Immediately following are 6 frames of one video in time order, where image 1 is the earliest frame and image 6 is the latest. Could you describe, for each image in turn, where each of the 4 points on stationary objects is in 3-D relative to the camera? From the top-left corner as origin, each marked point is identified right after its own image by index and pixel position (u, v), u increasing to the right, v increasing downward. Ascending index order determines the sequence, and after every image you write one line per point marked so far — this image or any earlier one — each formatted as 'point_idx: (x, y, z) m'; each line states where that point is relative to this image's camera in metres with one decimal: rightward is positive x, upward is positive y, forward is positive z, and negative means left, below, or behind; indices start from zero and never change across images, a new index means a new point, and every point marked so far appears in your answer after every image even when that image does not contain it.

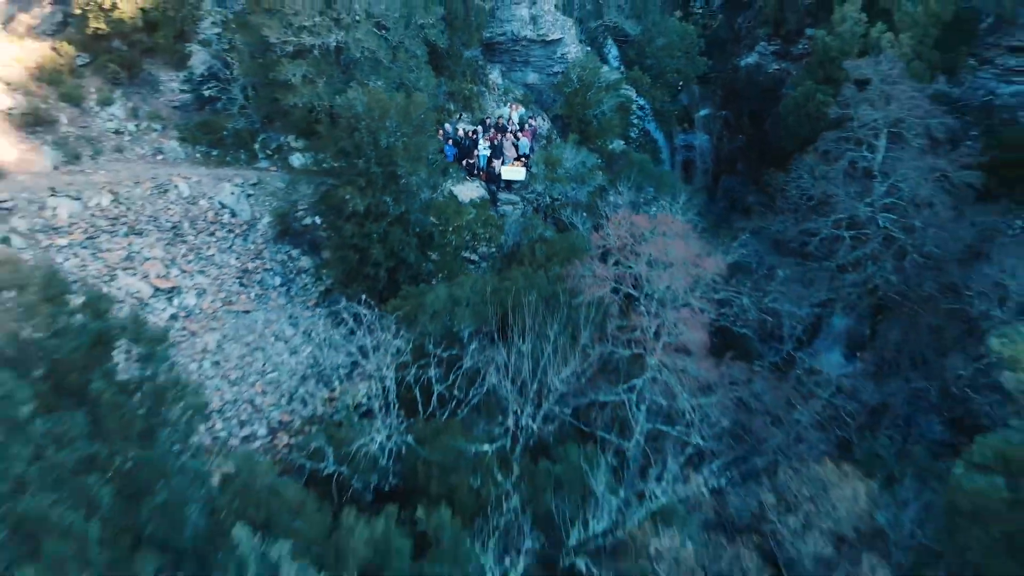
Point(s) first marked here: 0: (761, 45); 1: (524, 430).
0: (+3.7, +3.5, +16.4) m
1: (+0.1, -0.8, +7.1) m
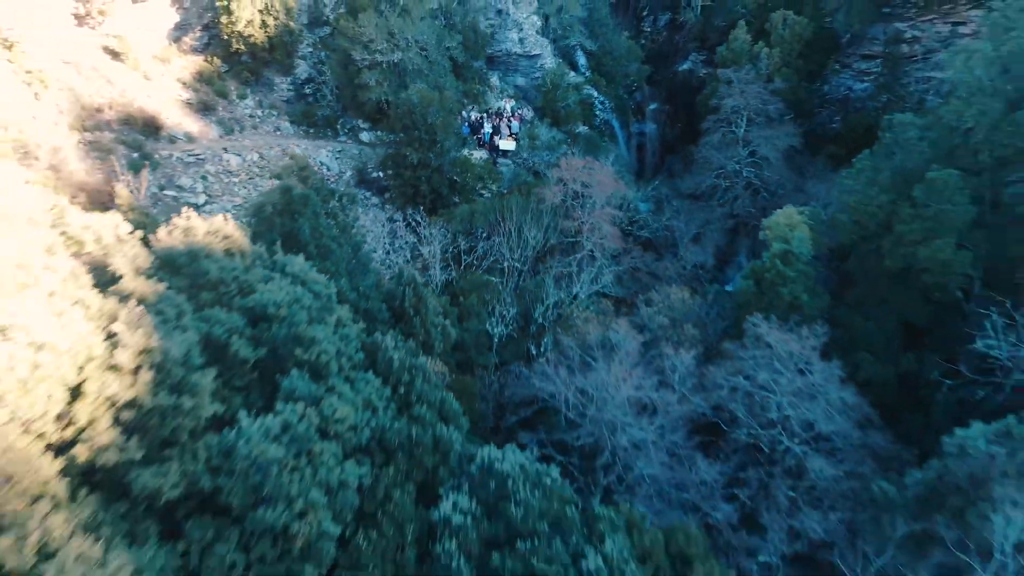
0: (+3.6, +4.6, +22.1) m
1: (0.0, +0.2, +12.8) m
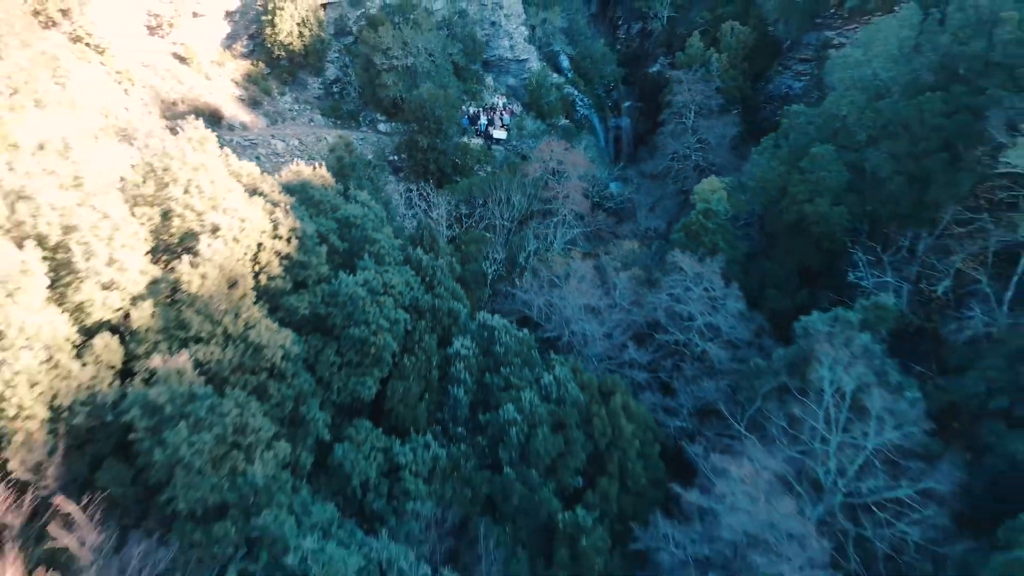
0: (+3.4, +5.2, +25.8) m
1: (-0.1, +0.9, +16.4) m
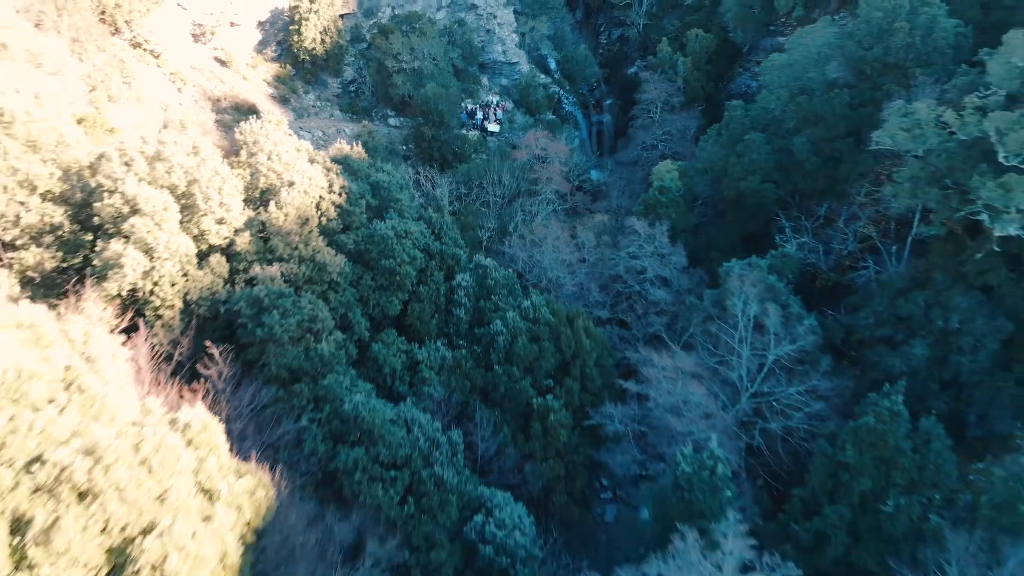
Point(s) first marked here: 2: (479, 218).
0: (+3.2, +5.8, +29.1) m
1: (-0.3, +1.5, +19.7) m
2: (-0.6, +1.2, +18.6) m
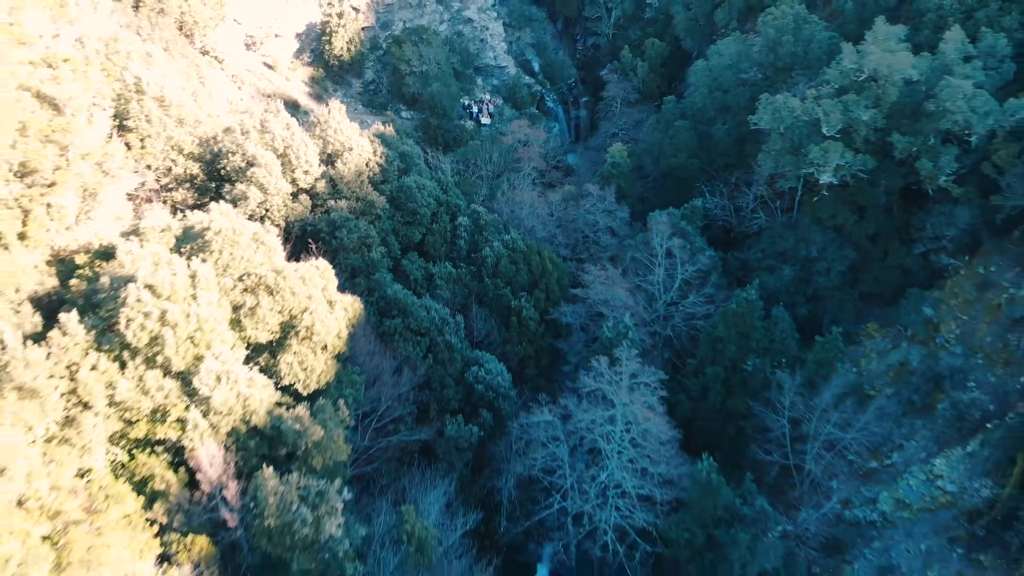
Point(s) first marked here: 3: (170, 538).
0: (+2.9, +6.9, +34.9) m
1: (-0.5, +2.5, +25.5) m
2: (-0.8, +2.2, +24.4) m
3: (-3.2, -2.3, +10.6) m
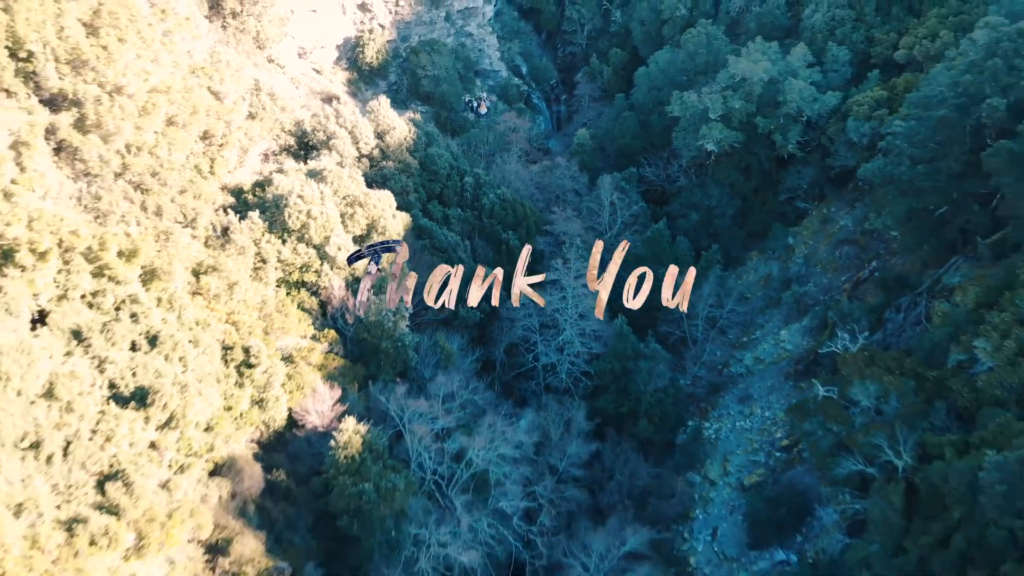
0: (+2.6, +8.4, +43.7) m
1: (-0.8, +4.1, +34.2) m
2: (-1.1, +3.8, +33.2) m
3: (-3.4, -0.7, +19.3) m
